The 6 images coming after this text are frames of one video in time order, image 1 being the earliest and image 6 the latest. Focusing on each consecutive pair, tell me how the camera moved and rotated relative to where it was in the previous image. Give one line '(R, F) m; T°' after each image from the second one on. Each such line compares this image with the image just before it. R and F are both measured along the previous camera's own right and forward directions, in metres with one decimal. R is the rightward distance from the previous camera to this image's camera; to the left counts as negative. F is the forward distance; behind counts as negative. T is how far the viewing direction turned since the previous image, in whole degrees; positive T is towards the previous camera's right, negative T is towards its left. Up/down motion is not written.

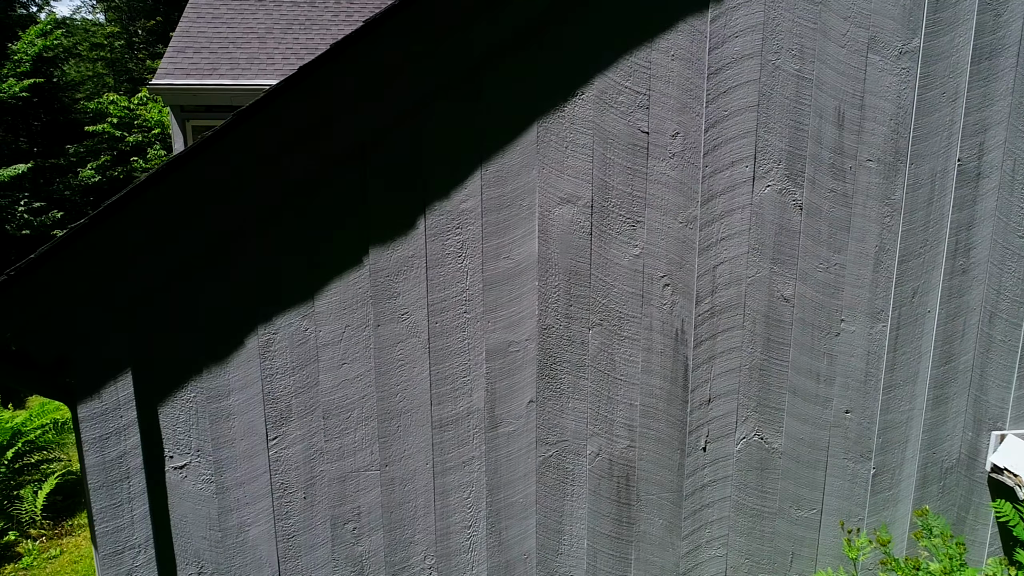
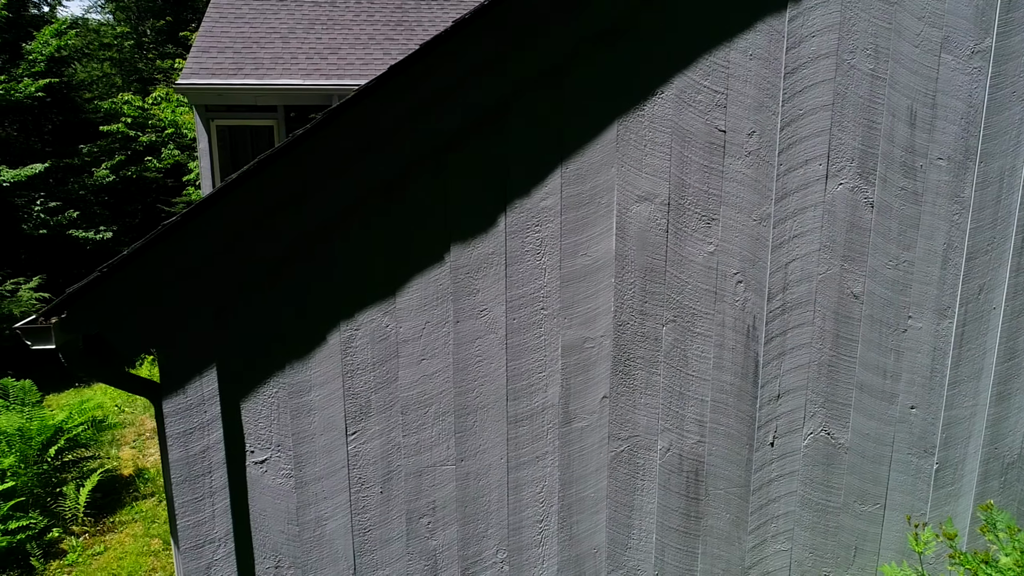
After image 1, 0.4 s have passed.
(-0.3, 0.0) m; 0°
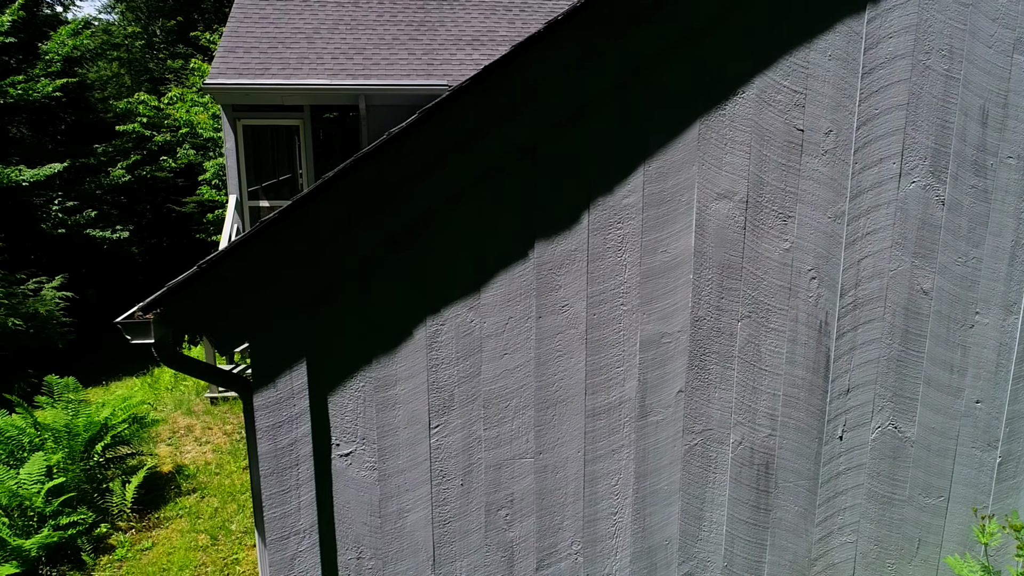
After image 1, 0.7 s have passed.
(-0.3, 0.0) m; 0°
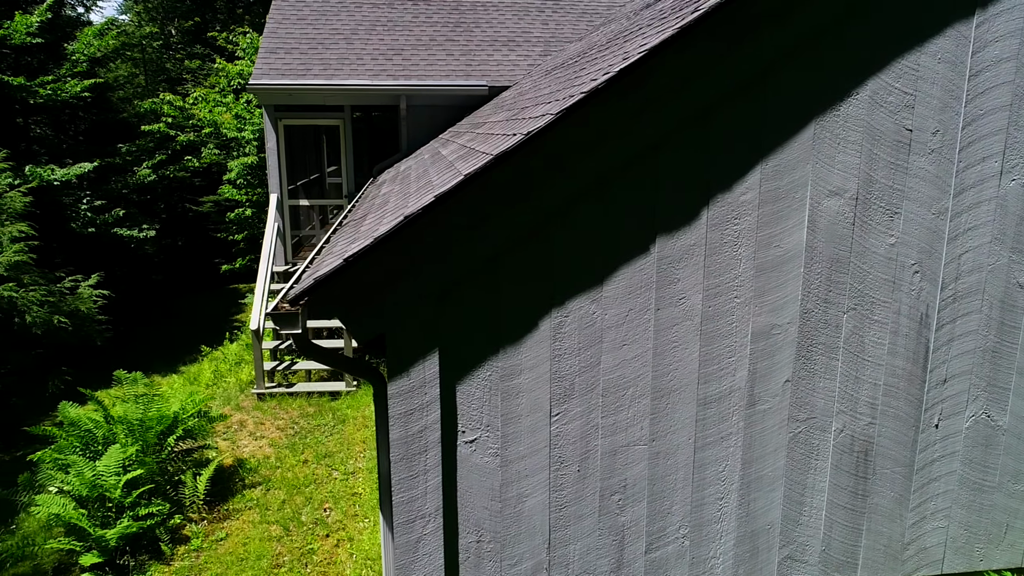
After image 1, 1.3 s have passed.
(-0.4, -0.1) m; 0°
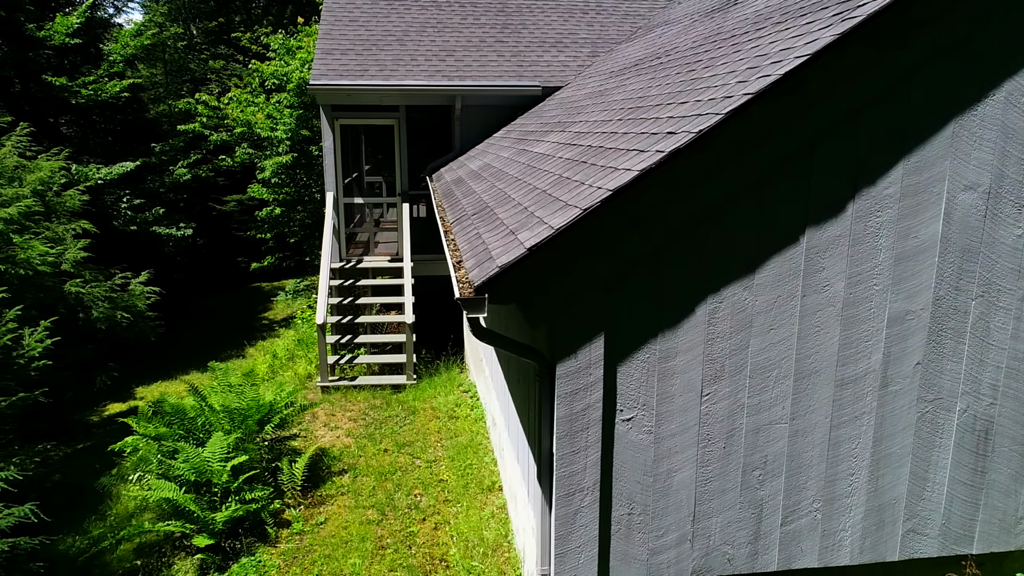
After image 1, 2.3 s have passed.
(-0.6, -0.2) m; 0°
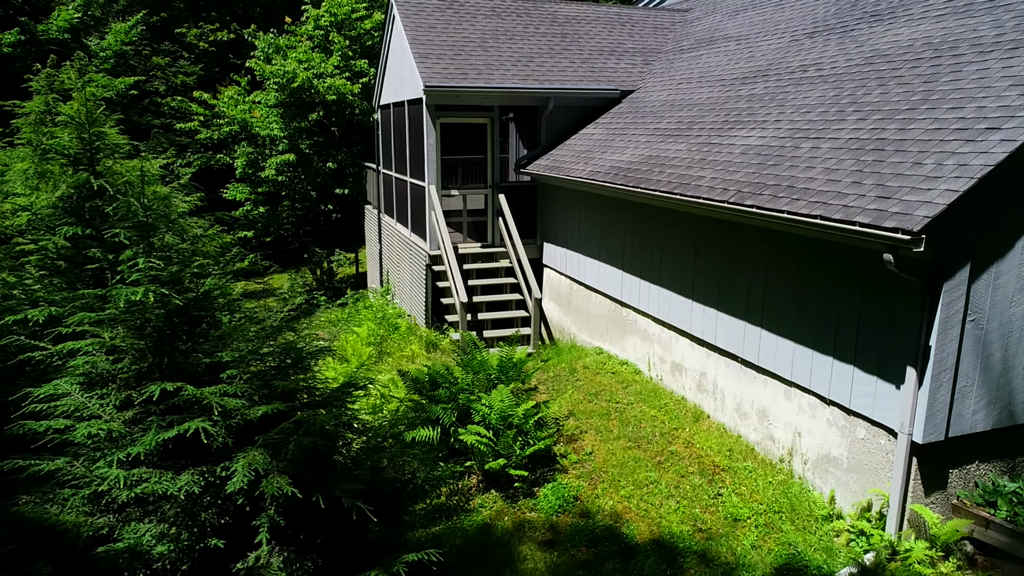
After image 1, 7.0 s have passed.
(-3.1, -0.8) m; +11°
